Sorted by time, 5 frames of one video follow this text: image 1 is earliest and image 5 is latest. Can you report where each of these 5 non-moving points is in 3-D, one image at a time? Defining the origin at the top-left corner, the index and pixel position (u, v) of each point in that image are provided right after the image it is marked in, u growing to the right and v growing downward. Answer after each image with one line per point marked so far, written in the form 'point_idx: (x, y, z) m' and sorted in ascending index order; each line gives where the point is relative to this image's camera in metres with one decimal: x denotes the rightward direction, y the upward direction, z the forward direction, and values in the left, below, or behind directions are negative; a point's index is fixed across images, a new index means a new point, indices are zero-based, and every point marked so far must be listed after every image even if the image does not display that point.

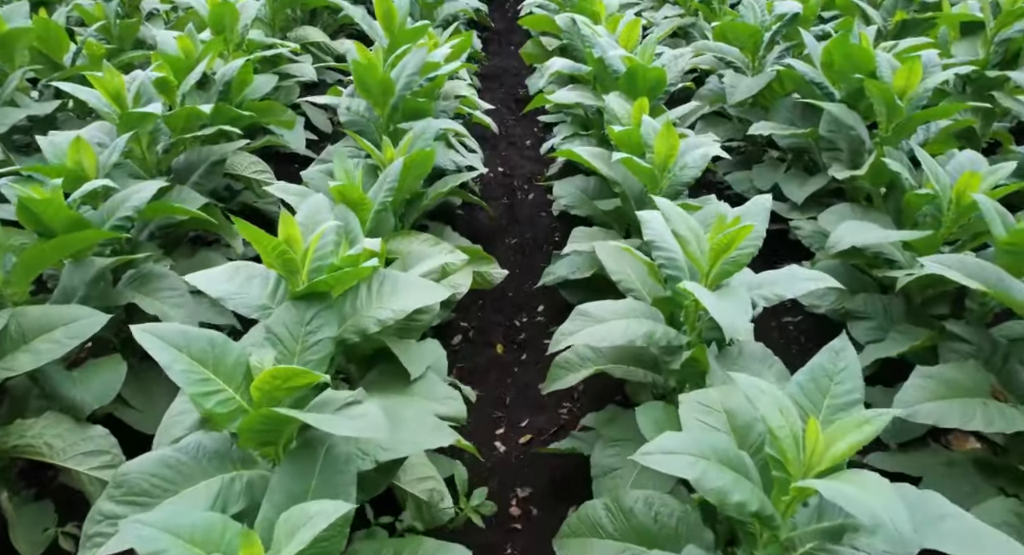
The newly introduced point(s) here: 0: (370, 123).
0: (-0.5, +0.5, +3.0) m
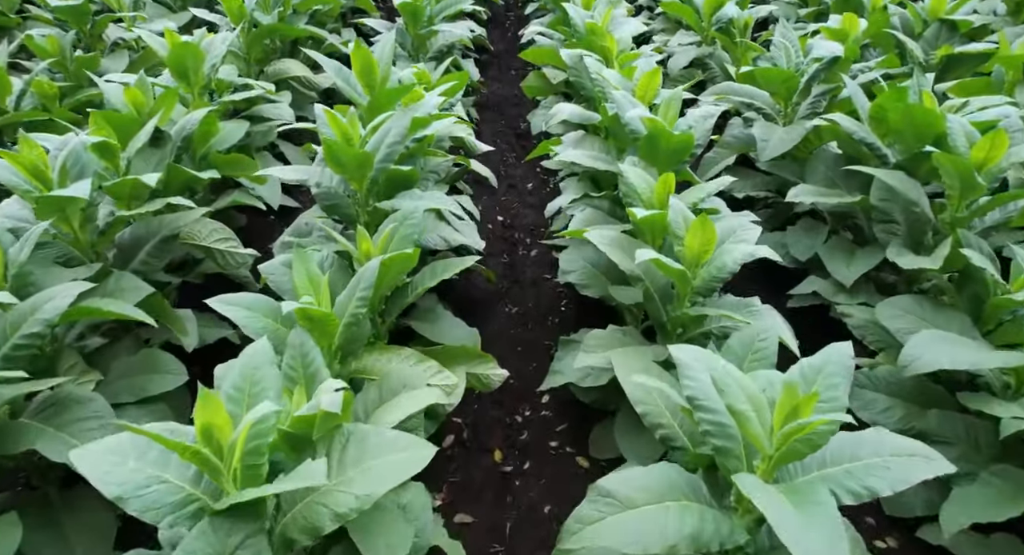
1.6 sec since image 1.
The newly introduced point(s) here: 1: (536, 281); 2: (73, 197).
0: (-0.5, +0.2, +2.5) m
1: (+0.1, 0.0, +3.8) m
2: (-1.2, +0.2, +2.3) m
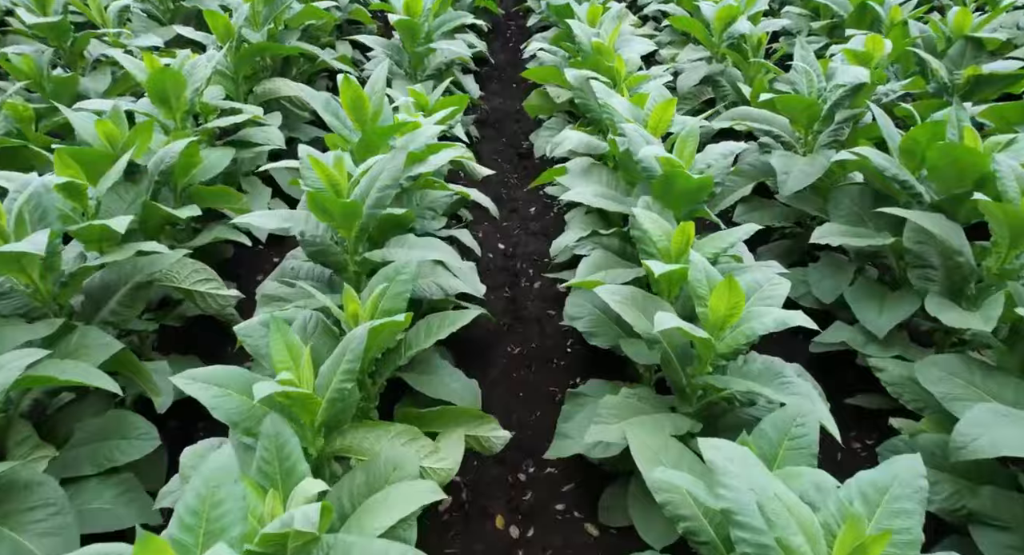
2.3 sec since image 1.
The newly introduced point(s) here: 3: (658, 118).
0: (-0.5, +0.1, +2.3) m
1: (+0.1, -0.2, +3.6) m
2: (-1.1, +0.1, +2.1) m
3: (+0.5, +0.5, +2.9) m
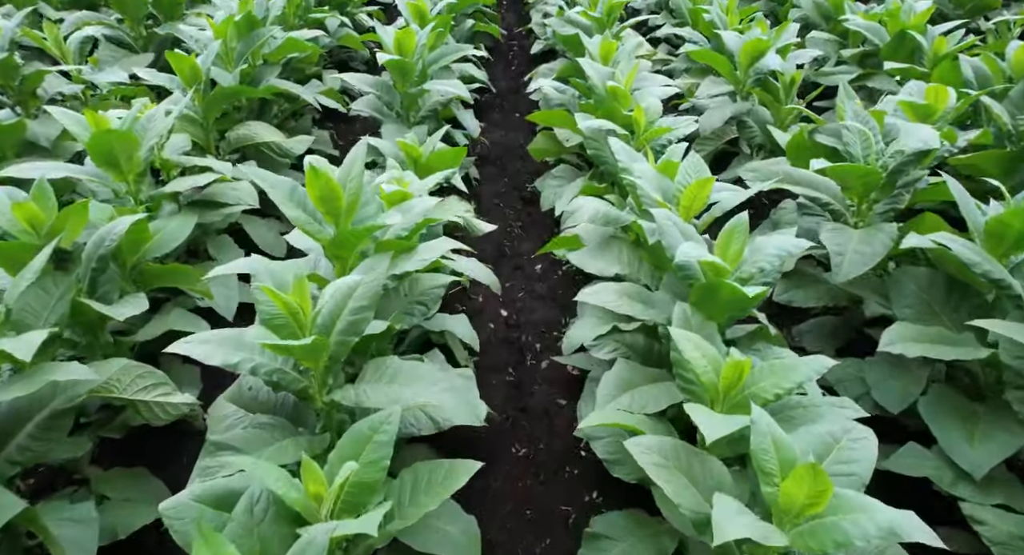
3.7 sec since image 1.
0: (-0.5, -0.2, +1.8) m
1: (+0.1, -0.5, +3.1) m
2: (-1.1, -0.2, +1.6) m
3: (+0.5, +0.2, +2.4) m
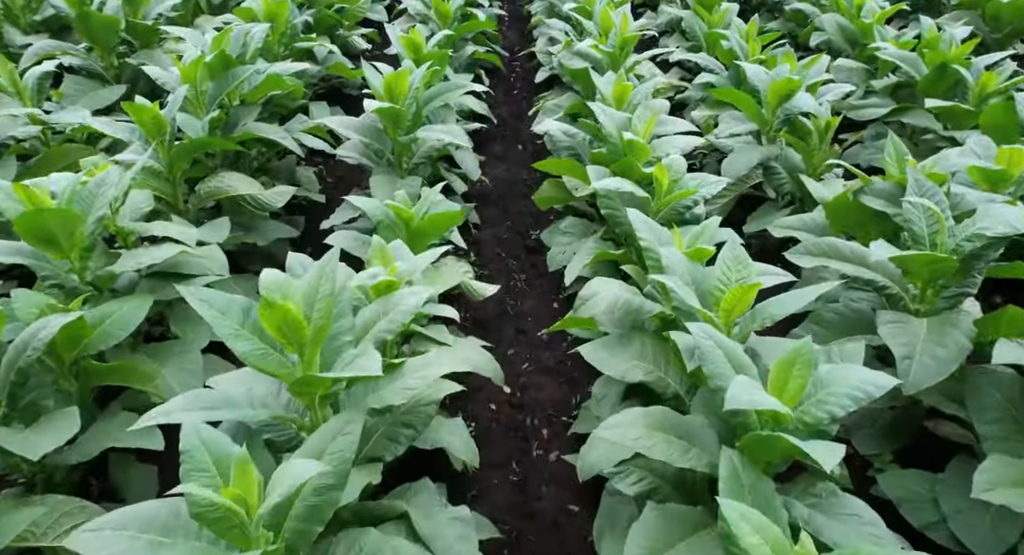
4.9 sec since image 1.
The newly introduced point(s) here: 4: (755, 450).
0: (-0.4, -0.5, +1.4) m
1: (+0.1, -0.7, +2.7) m
2: (-1.1, -0.5, +1.2) m
3: (+0.5, 0.0, +2.0) m
4: (+0.5, -0.3, +1.6) m
